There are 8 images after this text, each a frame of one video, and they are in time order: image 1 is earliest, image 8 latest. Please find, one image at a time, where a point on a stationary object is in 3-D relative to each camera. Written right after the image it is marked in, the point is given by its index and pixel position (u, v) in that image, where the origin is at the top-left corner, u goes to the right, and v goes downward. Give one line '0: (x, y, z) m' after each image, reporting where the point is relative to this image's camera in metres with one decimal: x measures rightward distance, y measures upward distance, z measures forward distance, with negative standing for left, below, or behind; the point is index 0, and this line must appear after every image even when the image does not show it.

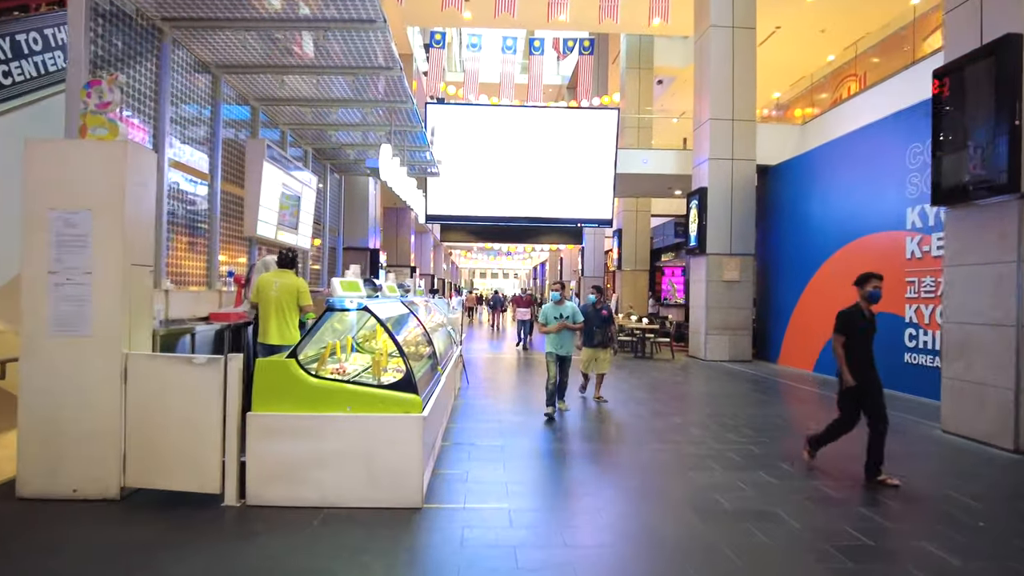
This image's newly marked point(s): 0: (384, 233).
0: (-3.6, +1.6, +18.5) m
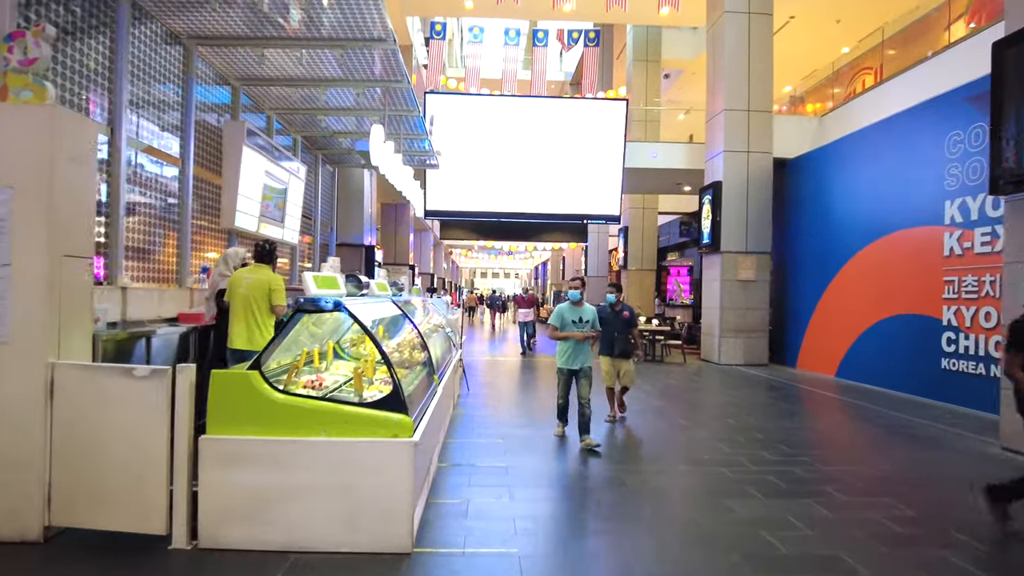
0: (-3.5, +1.6, +17.9) m
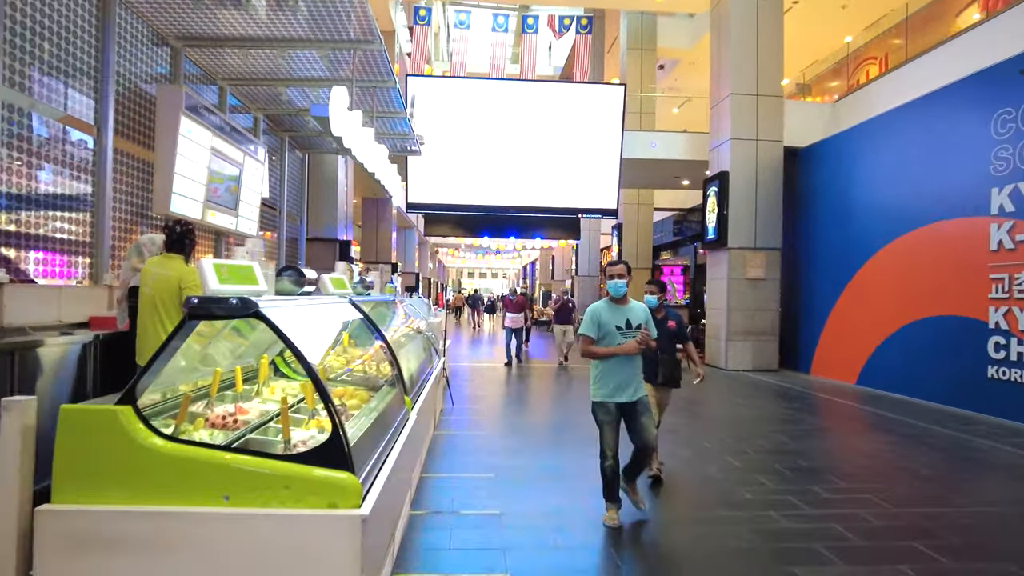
0: (-3.8, +1.6, +16.9) m
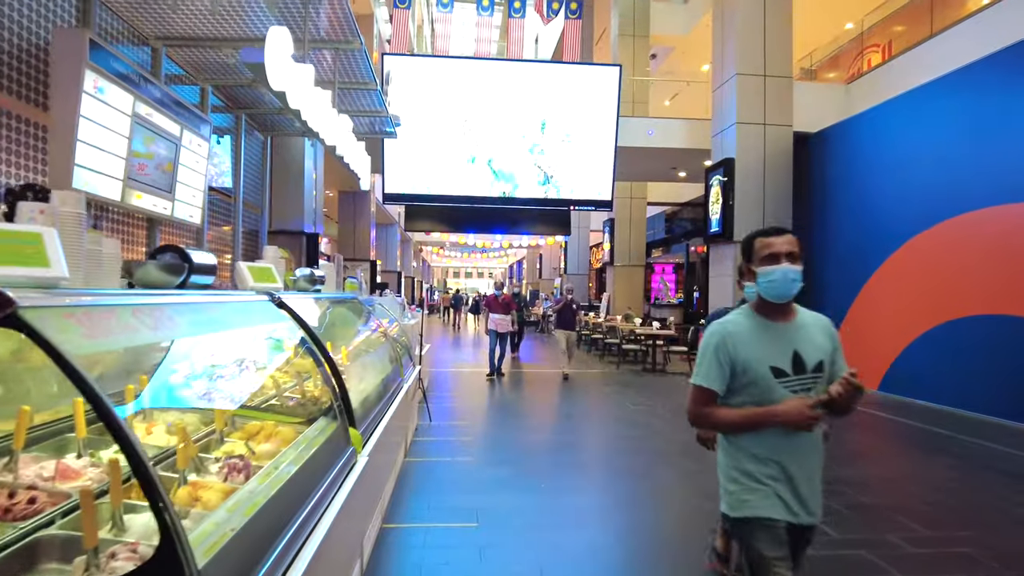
0: (-4.2, +1.6, +15.9) m
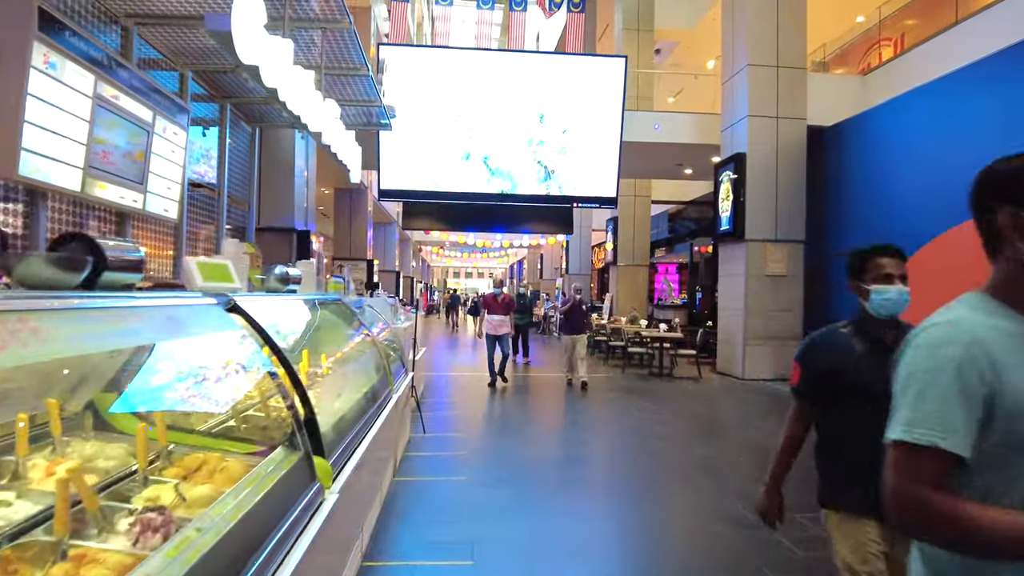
0: (-4.2, +1.6, +15.5) m
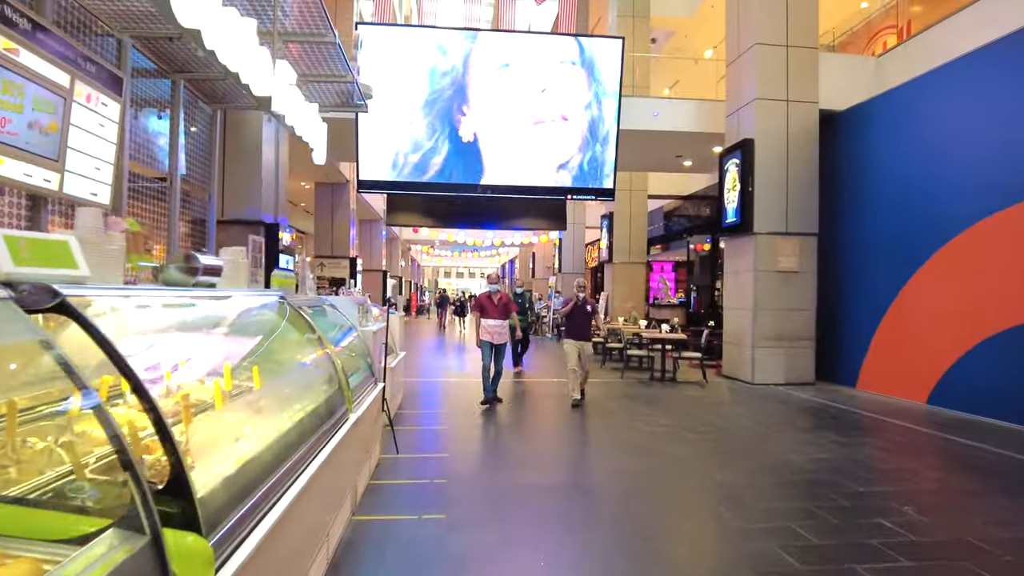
0: (-4.4, +1.6, +14.7) m
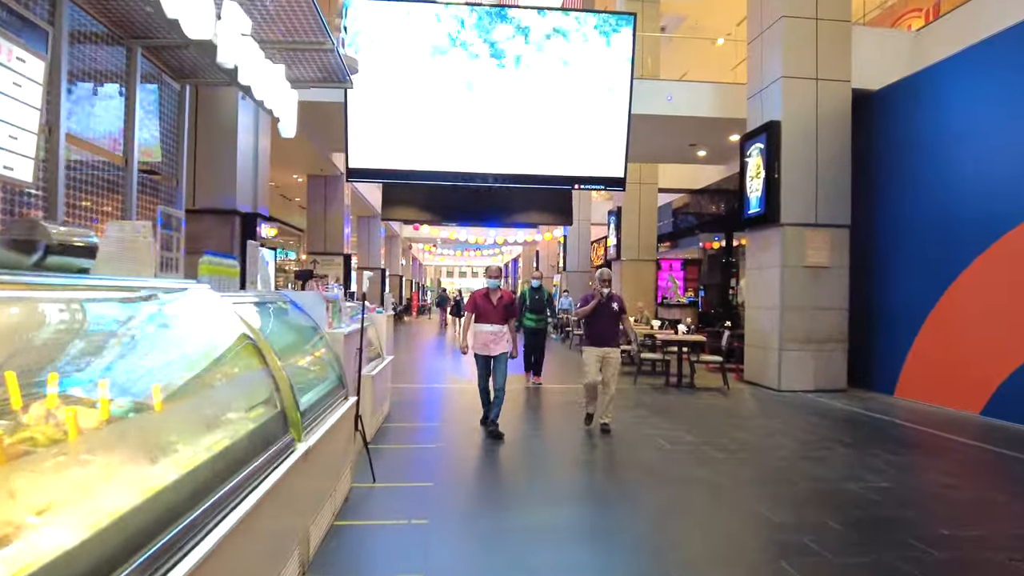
0: (-4.3, +1.6, +13.9) m
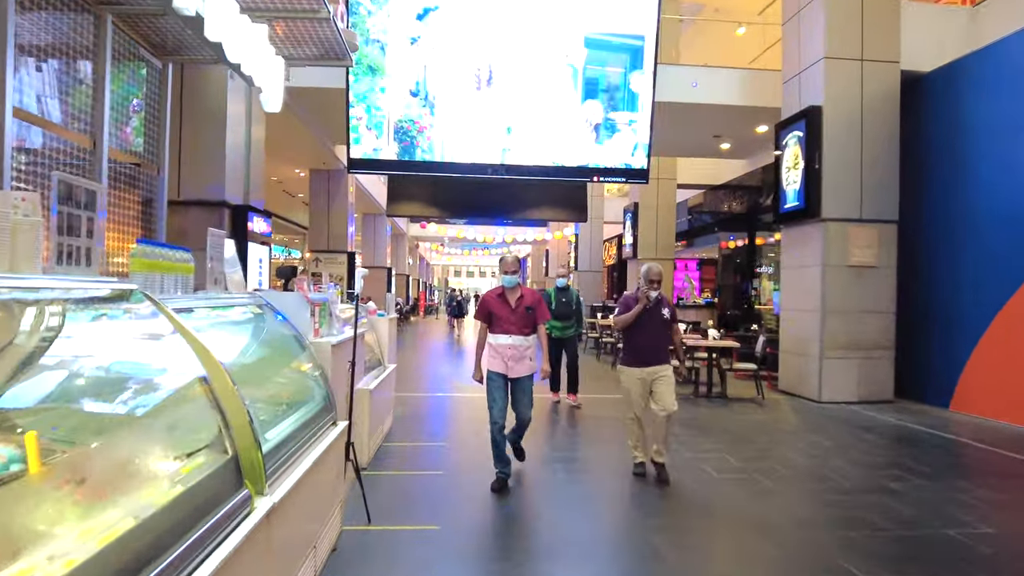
0: (-4.1, +1.7, +13.3) m
